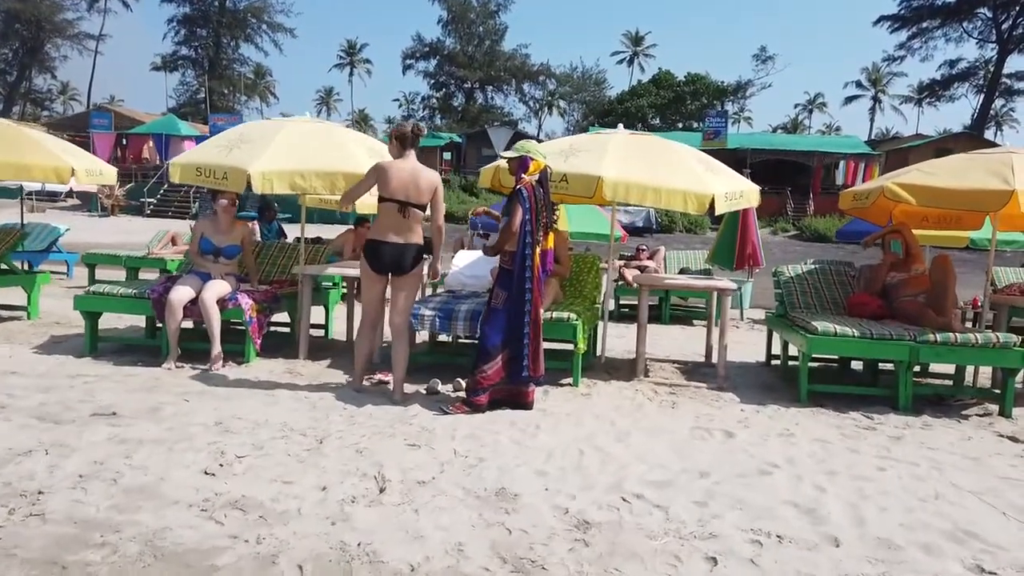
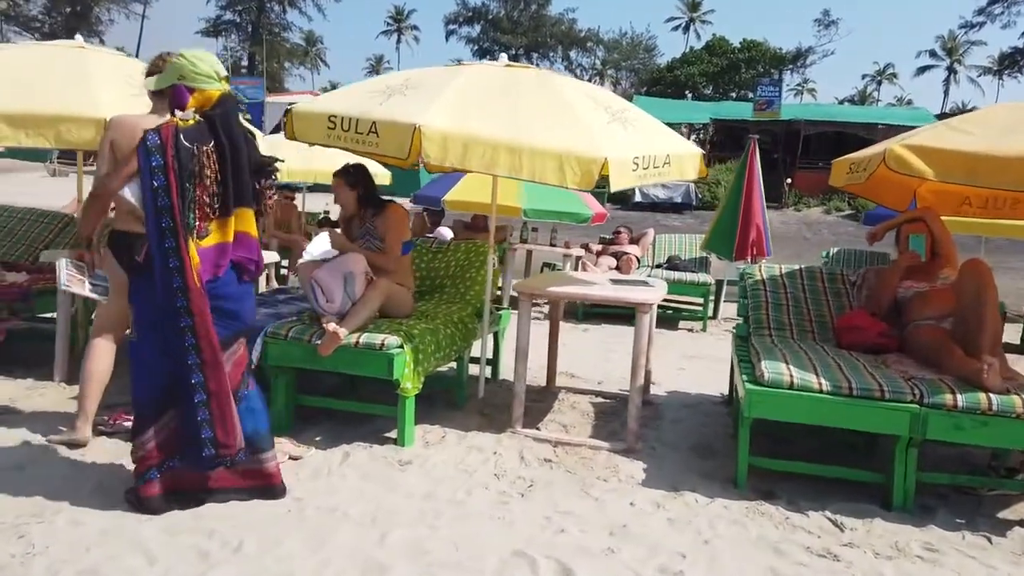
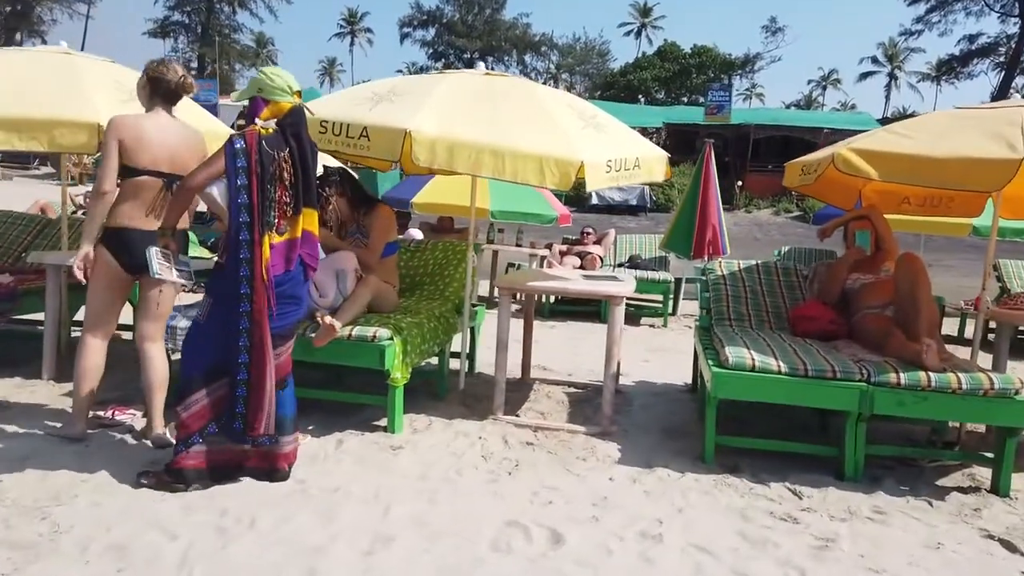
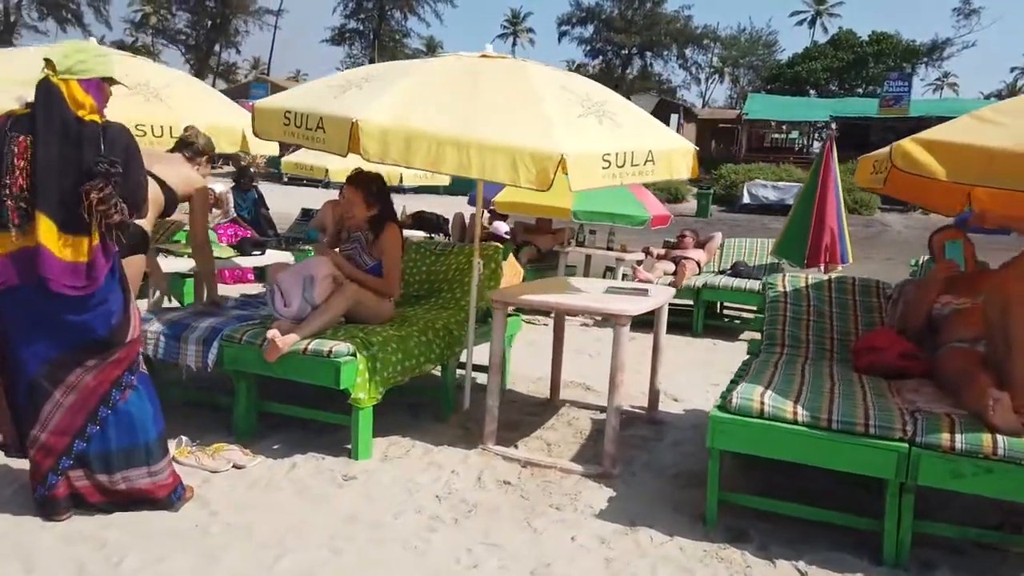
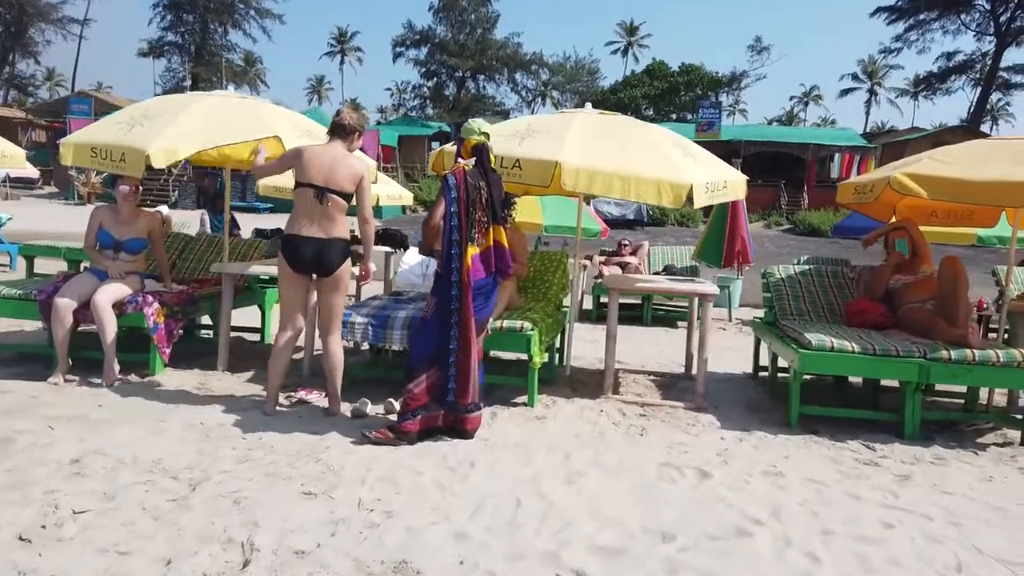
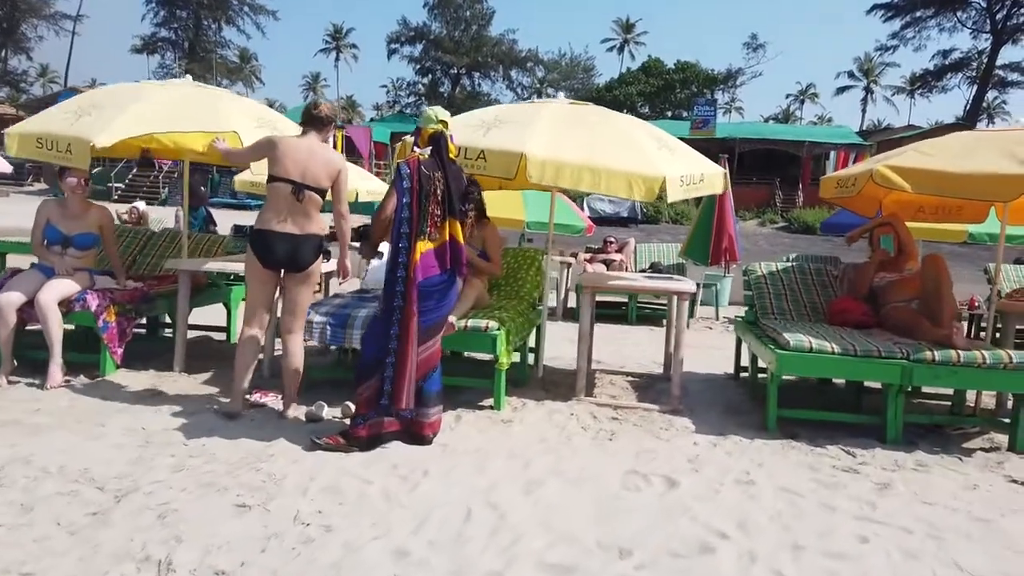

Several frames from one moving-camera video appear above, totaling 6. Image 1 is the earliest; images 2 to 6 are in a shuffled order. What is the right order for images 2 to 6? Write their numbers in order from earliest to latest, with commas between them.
5, 6, 3, 2, 4
